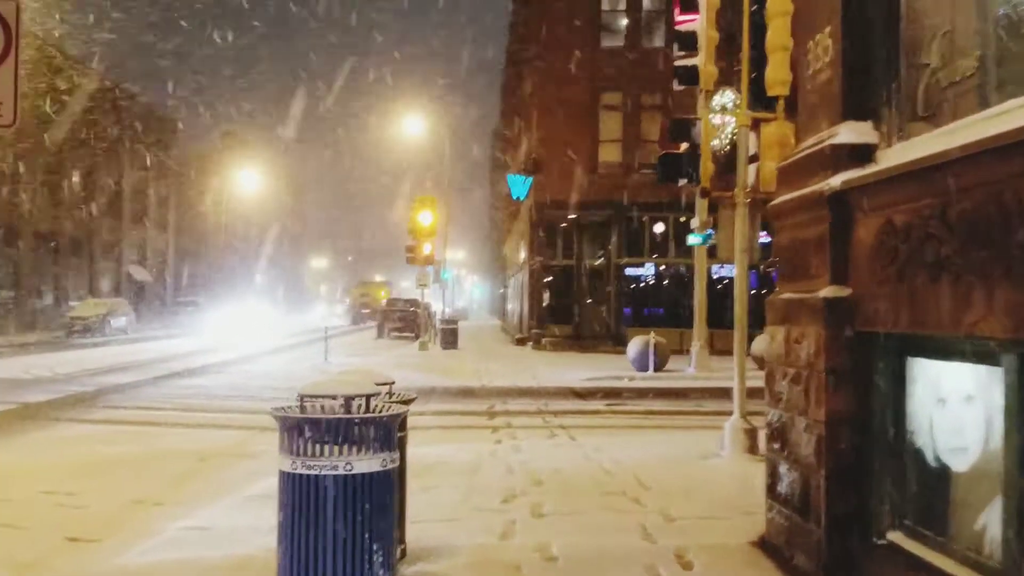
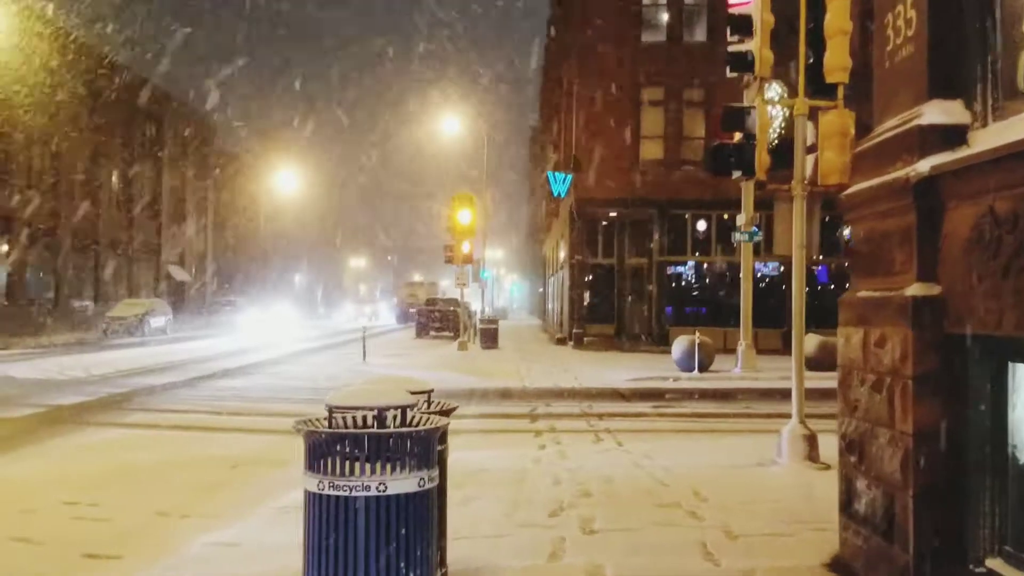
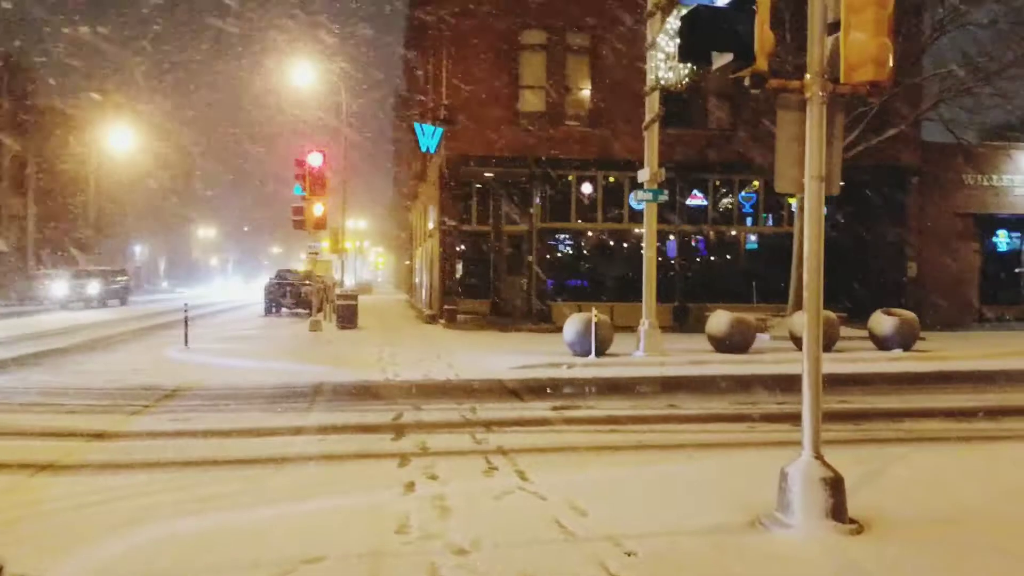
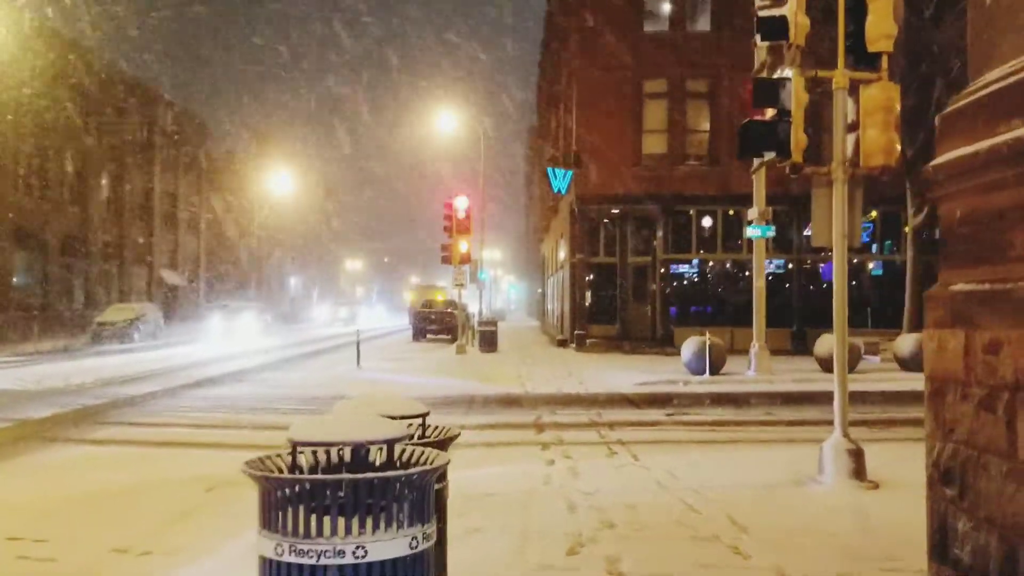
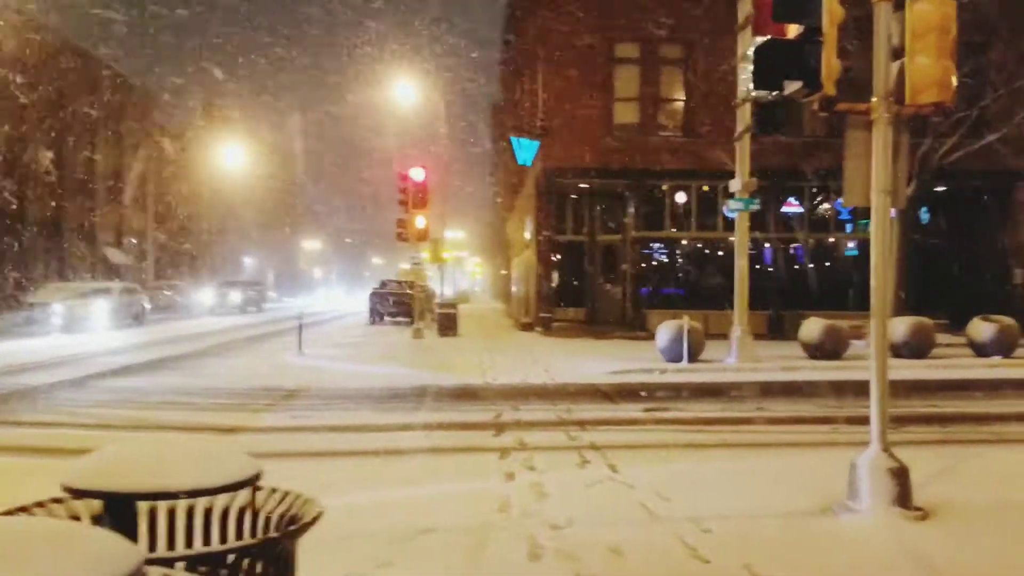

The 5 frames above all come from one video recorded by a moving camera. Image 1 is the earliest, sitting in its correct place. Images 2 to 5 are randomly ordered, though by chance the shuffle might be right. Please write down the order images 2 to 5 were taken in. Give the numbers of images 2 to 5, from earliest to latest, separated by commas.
2, 4, 5, 3
